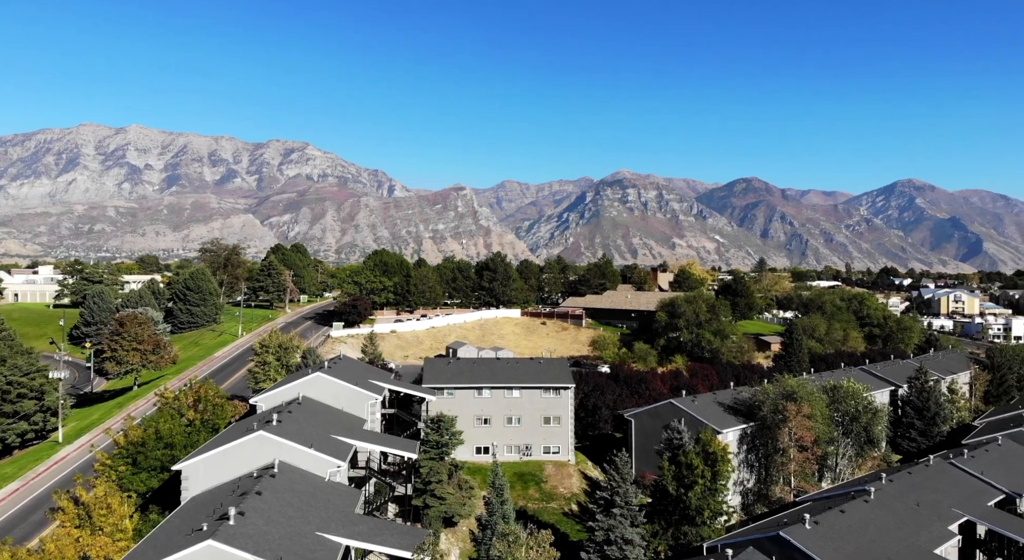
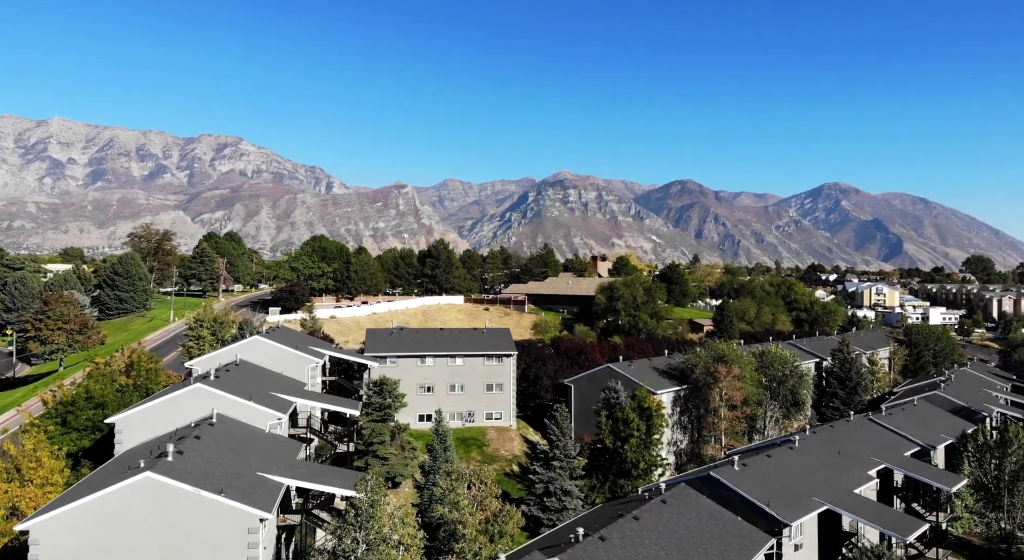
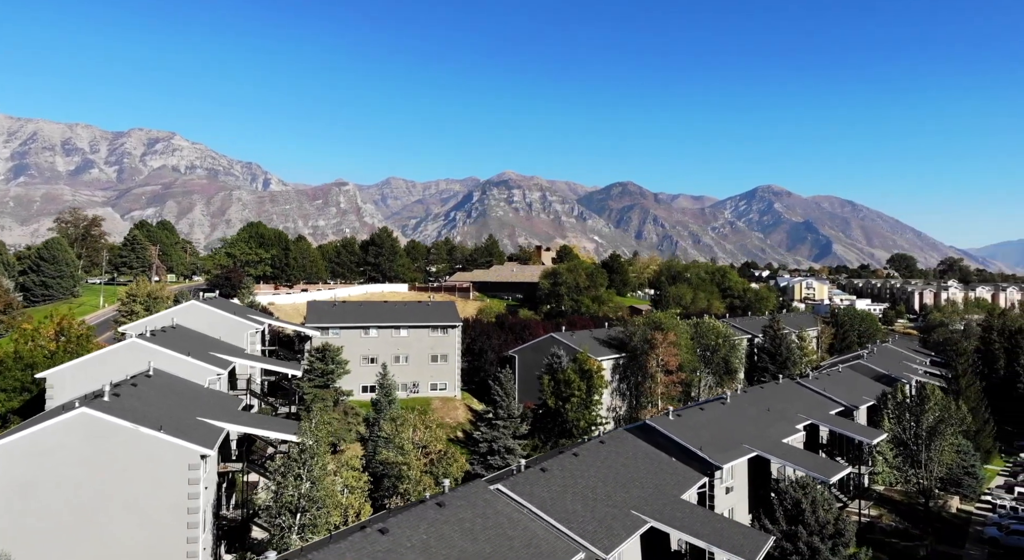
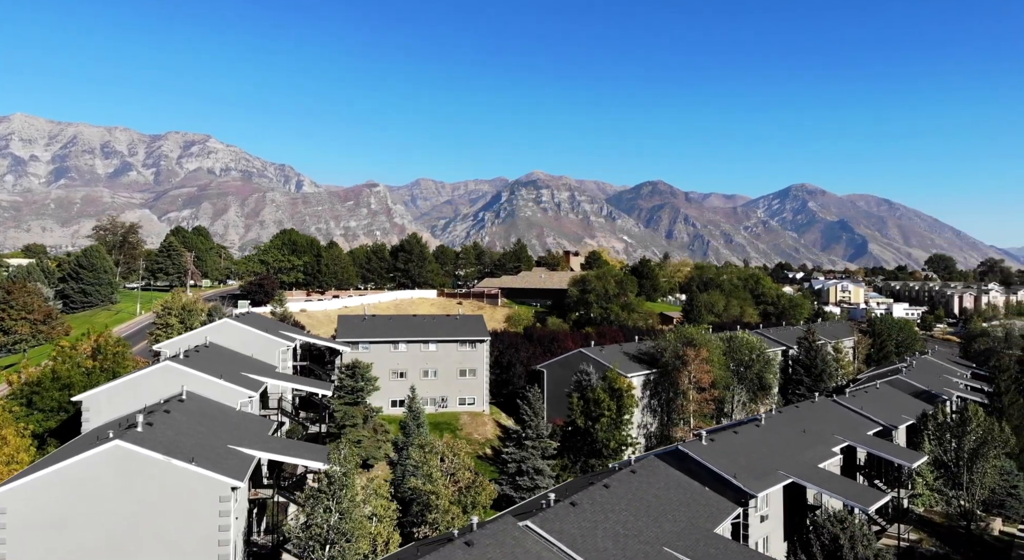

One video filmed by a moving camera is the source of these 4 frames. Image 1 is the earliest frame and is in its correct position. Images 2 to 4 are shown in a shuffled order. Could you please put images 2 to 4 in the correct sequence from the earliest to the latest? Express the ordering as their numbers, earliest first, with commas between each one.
2, 4, 3
